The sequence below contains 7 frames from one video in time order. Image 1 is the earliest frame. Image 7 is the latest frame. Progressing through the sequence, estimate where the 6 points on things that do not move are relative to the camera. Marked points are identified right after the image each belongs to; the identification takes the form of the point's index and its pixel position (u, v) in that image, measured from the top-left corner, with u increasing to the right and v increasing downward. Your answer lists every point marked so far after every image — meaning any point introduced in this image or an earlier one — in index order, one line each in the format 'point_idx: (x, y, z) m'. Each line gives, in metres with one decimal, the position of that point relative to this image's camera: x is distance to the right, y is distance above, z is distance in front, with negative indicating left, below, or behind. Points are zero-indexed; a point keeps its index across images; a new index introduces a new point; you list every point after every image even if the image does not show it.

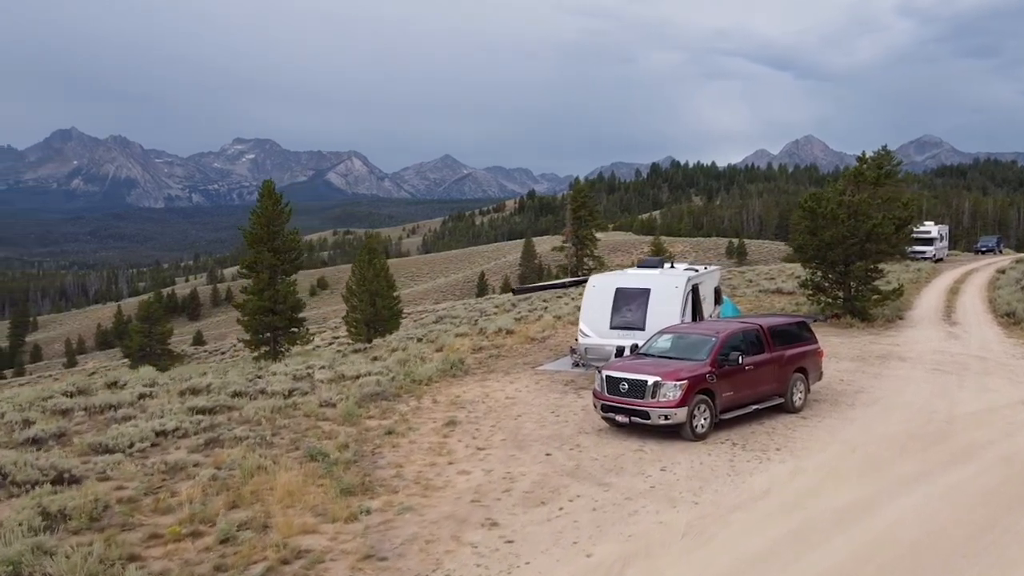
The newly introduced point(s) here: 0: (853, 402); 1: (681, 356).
0: (+5.9, -2.0, +12.6) m
1: (+2.5, -1.0, +10.5) m
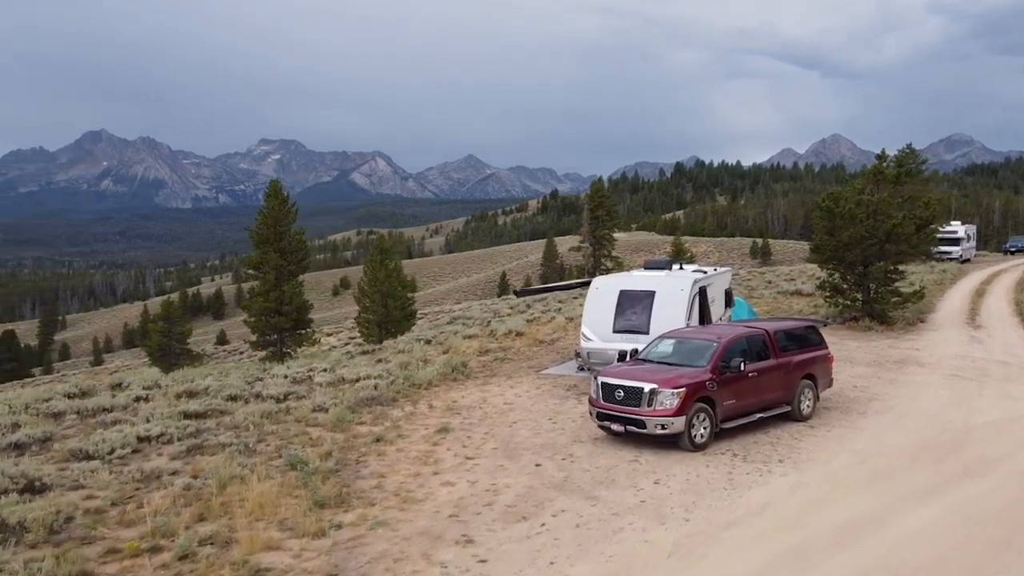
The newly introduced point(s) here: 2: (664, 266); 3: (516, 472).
0: (+5.9, -2.1, +12.1) m
1: (+2.4, -1.1, +10.1) m
2: (+3.4, +0.5, +15.9) m
3: (0.0, -2.1, +8.3) m
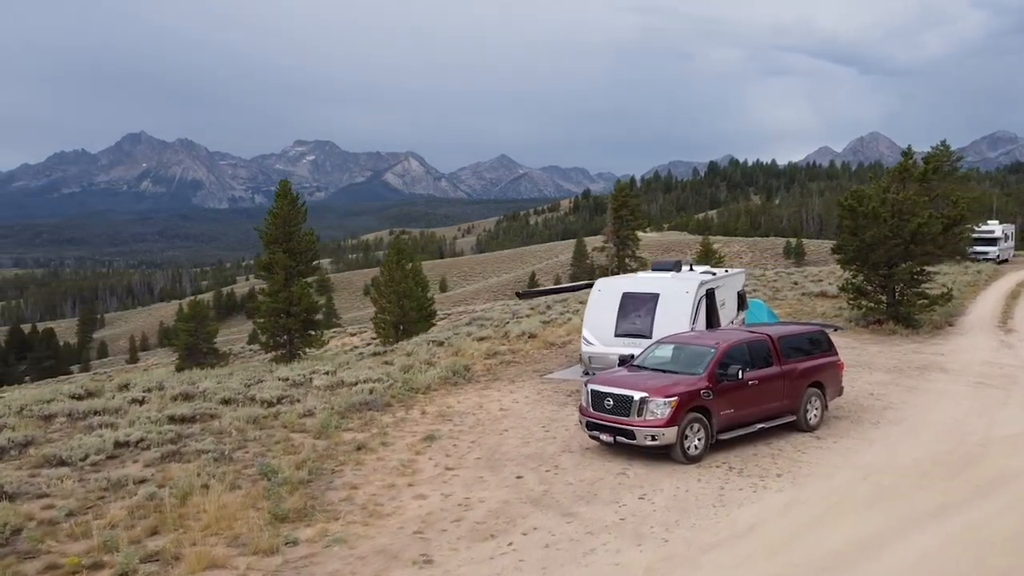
0: (+5.8, -2.1, +11.5) m
1: (+2.2, -1.1, +9.7) m
2: (+3.4, +0.4, +15.3) m
3: (-0.2, -2.2, +7.9) m
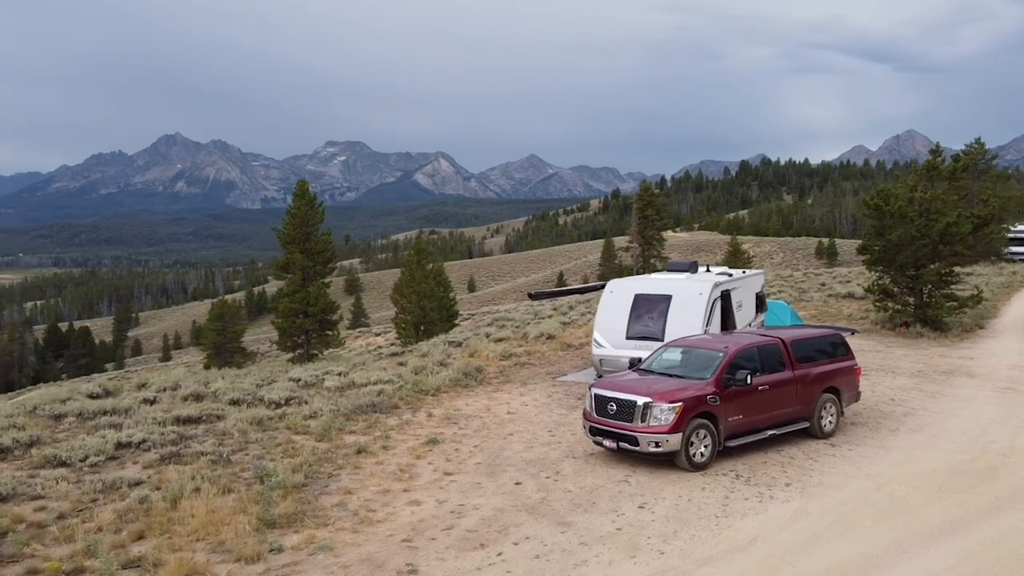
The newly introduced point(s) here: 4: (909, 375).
0: (+5.9, -2.1, +11.1) m
1: (+2.2, -1.1, +9.4) m
2: (+3.7, +0.4, +15.0) m
3: (-0.2, -2.2, +7.7) m
4: (+8.6, -1.9, +15.5) m
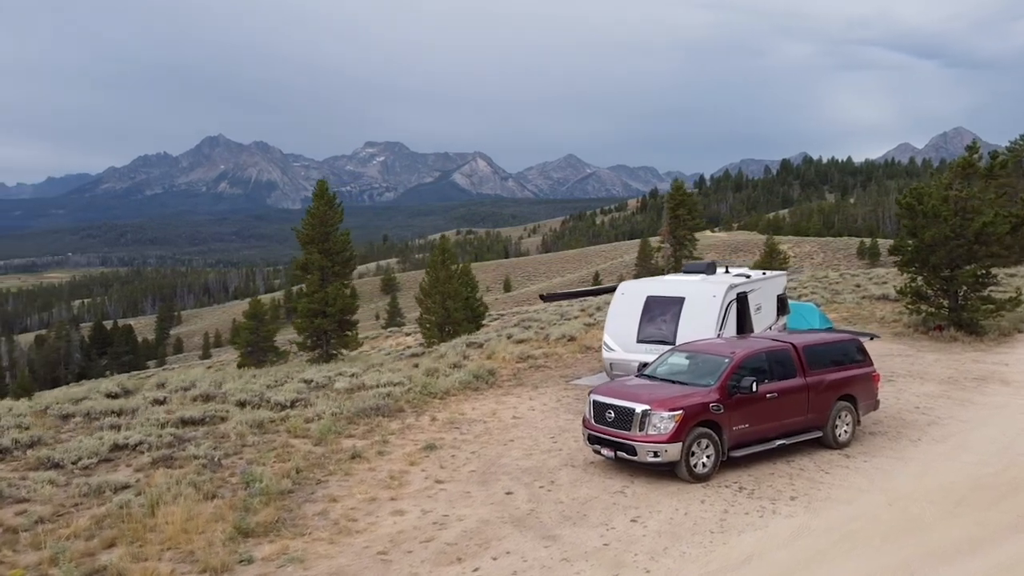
0: (+5.9, -2.2, +10.5) m
1: (+2.2, -1.2, +9.0) m
2: (+3.9, +0.4, +14.6) m
3: (-0.3, -2.2, +7.5) m
4: (+8.8, -1.9, +14.9) m
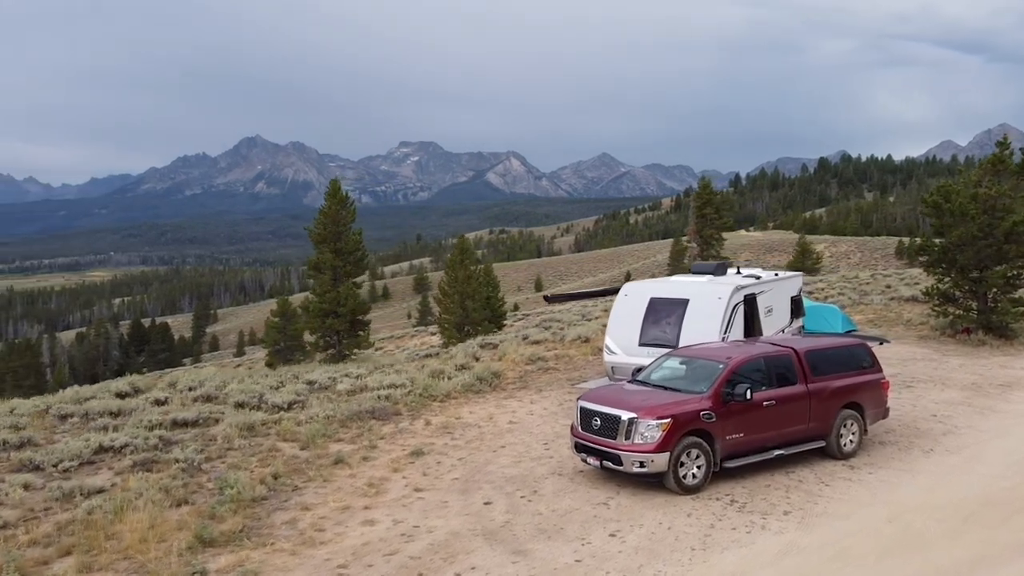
0: (+5.8, -2.2, +10.0) m
1: (+2.0, -1.2, +8.7) m
2: (+4.0, +0.3, +14.2) m
3: (-0.6, -2.2, +7.2) m
4: (+8.9, -2.0, +14.2) m
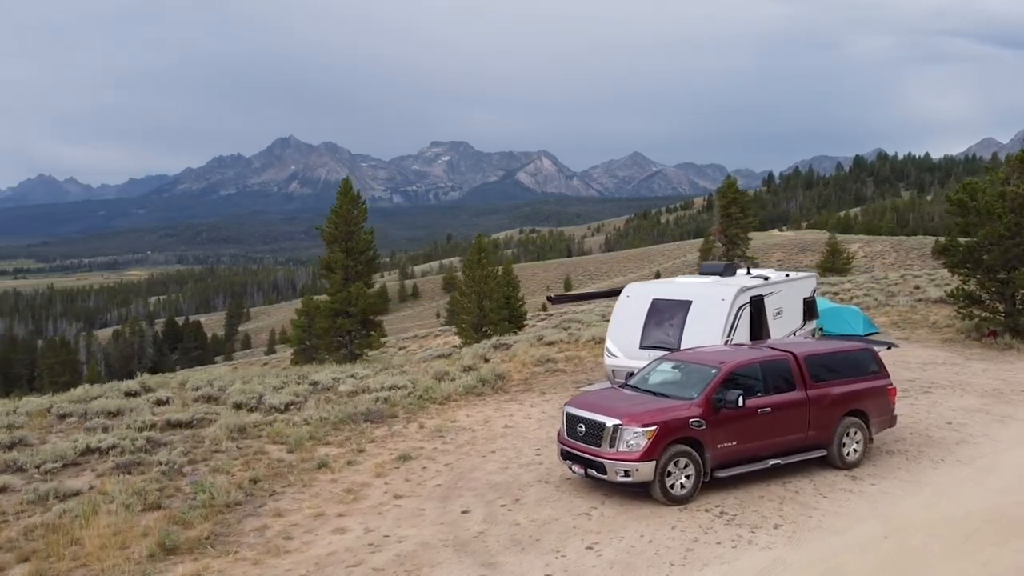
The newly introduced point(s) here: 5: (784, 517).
0: (+5.7, -2.3, +9.6) m
1: (+1.9, -1.2, +8.3) m
2: (+4.0, +0.3, +13.8) m
3: (-0.8, -2.3, +7.0) m
4: (+8.9, -2.0, +13.7) m
5: (+2.8, -2.3, +7.4) m
